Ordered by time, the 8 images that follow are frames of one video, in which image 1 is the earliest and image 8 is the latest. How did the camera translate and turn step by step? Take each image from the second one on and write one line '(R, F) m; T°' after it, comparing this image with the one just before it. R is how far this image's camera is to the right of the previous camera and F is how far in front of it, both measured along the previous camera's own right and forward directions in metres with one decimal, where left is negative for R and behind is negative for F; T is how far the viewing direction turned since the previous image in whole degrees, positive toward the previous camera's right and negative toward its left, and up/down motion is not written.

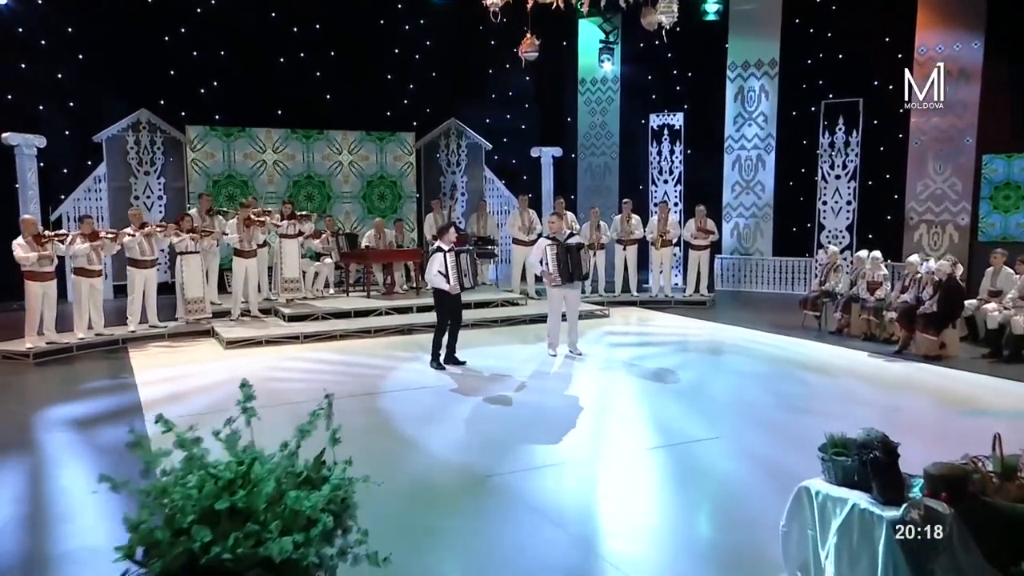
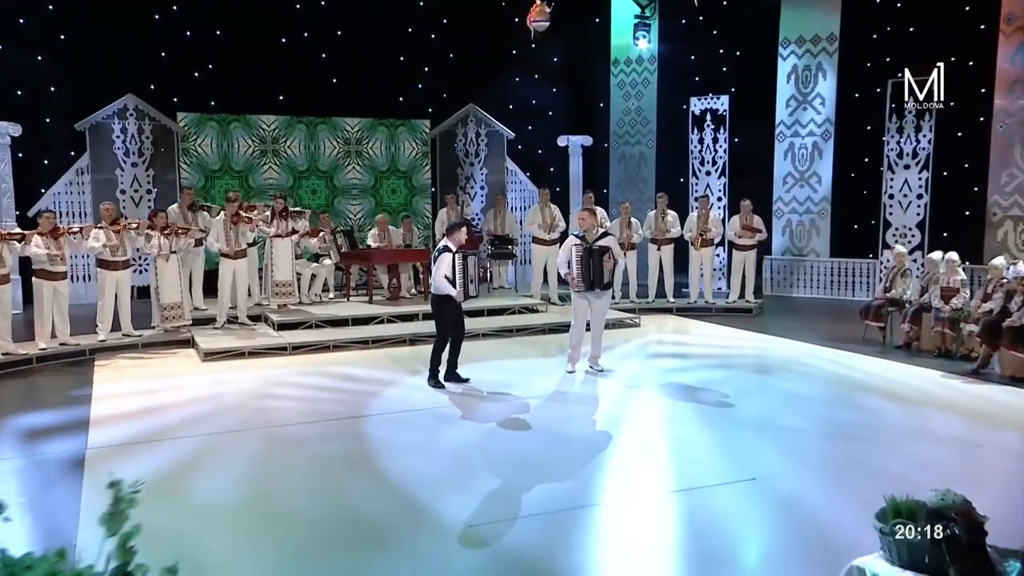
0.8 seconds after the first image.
(+0.4, +1.4) m; -3°
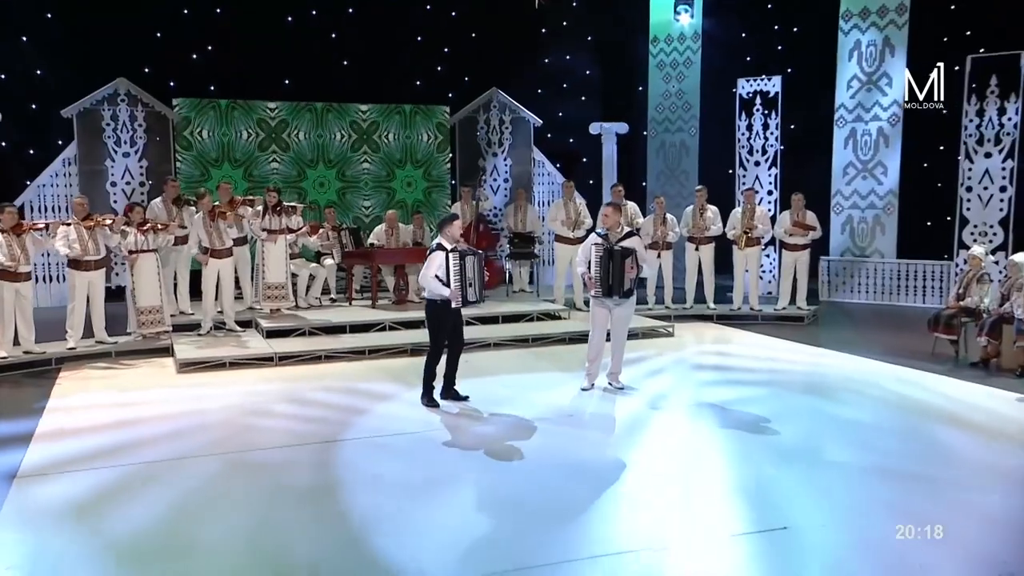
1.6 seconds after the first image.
(+0.5, +1.2) m; -4°
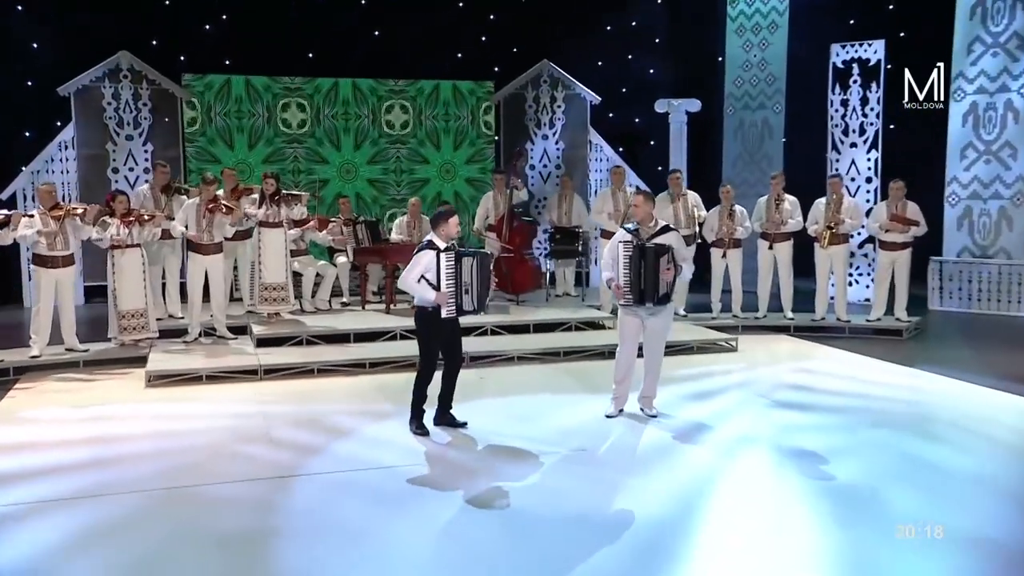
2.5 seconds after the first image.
(+0.7, +1.6) m; -7°
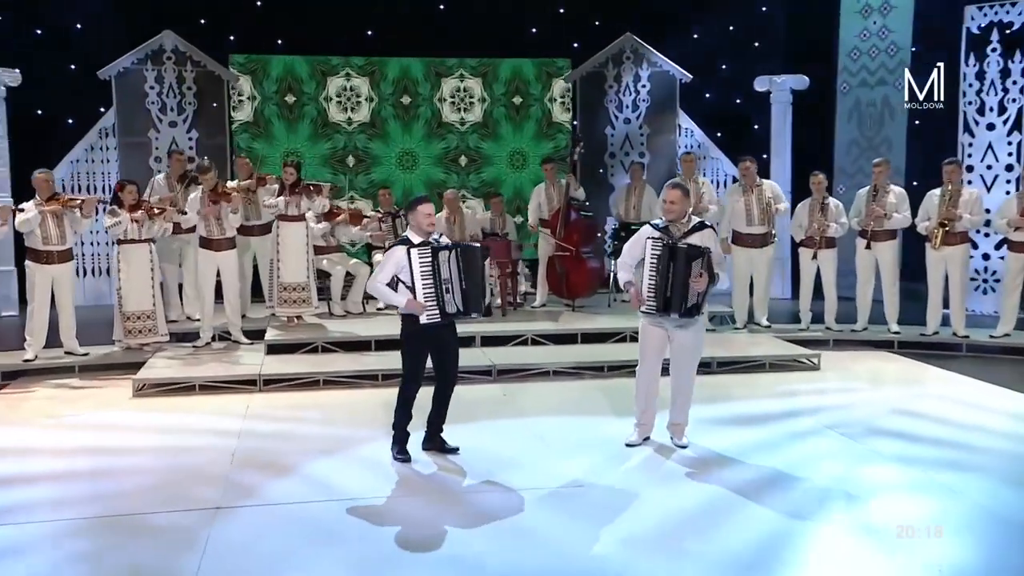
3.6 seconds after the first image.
(+0.7, +1.2) m; -8°
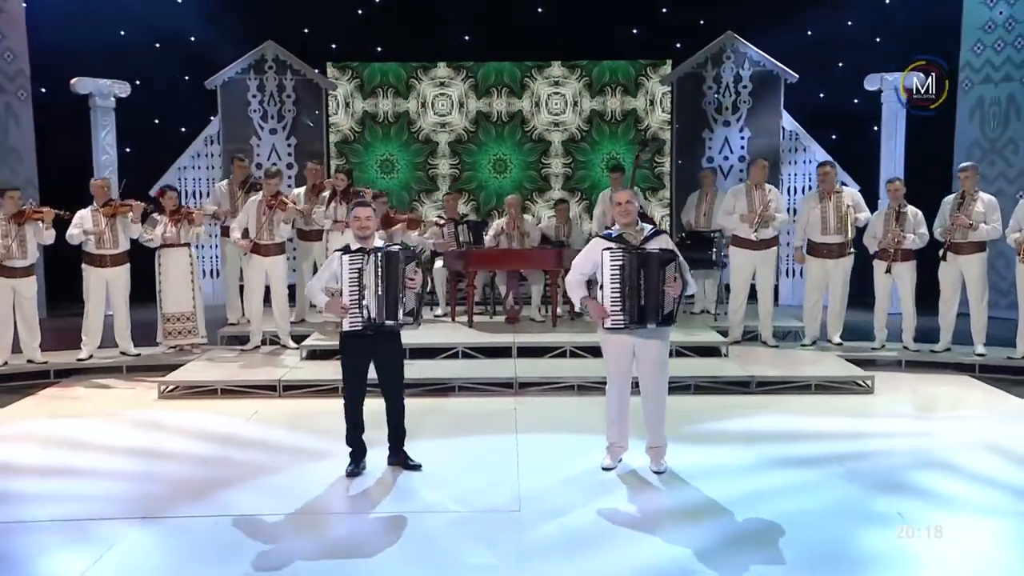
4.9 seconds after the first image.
(+0.9, +0.2) m; -10°
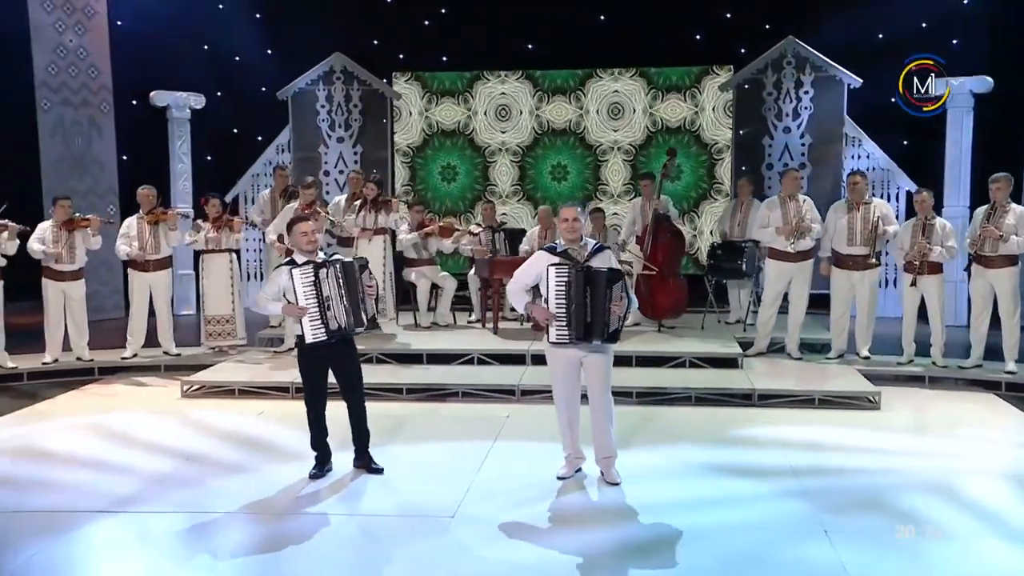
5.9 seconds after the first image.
(+0.7, -0.1) m; -7°
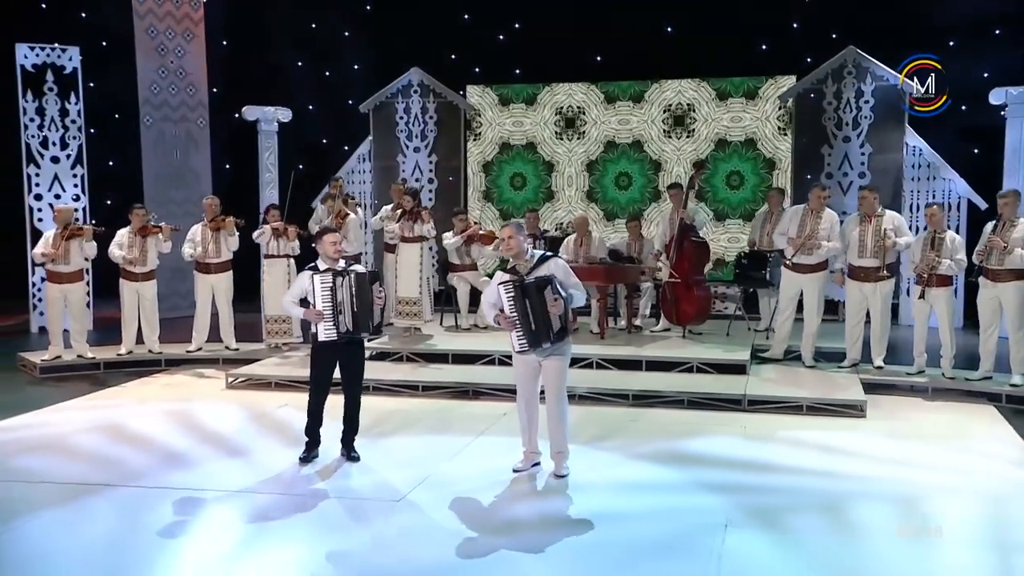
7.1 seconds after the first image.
(+0.8, -0.4) m; -8°
